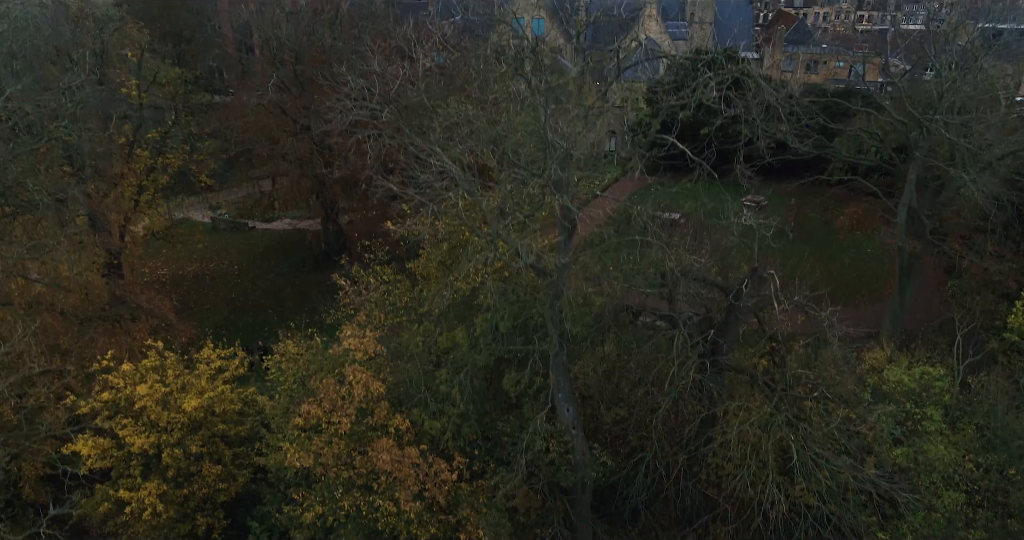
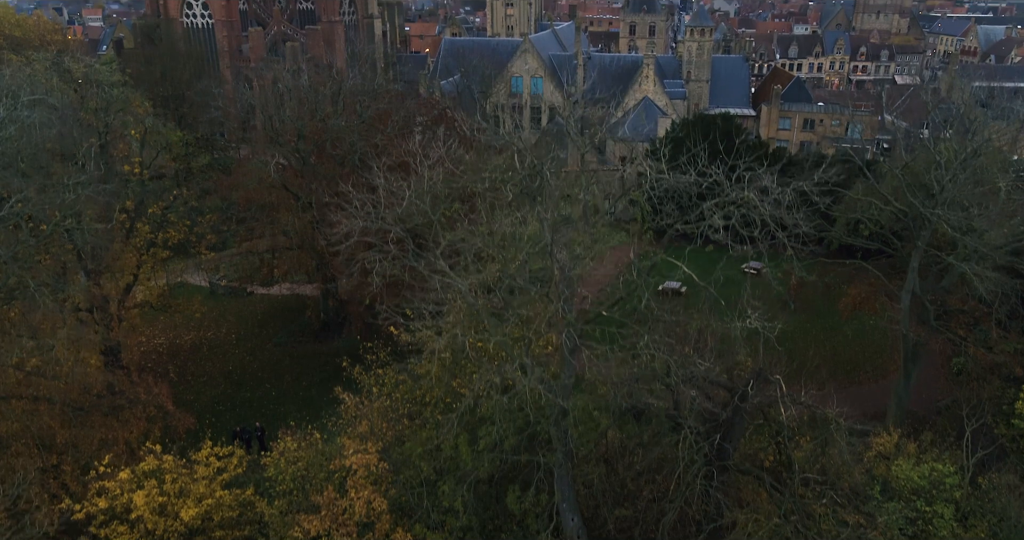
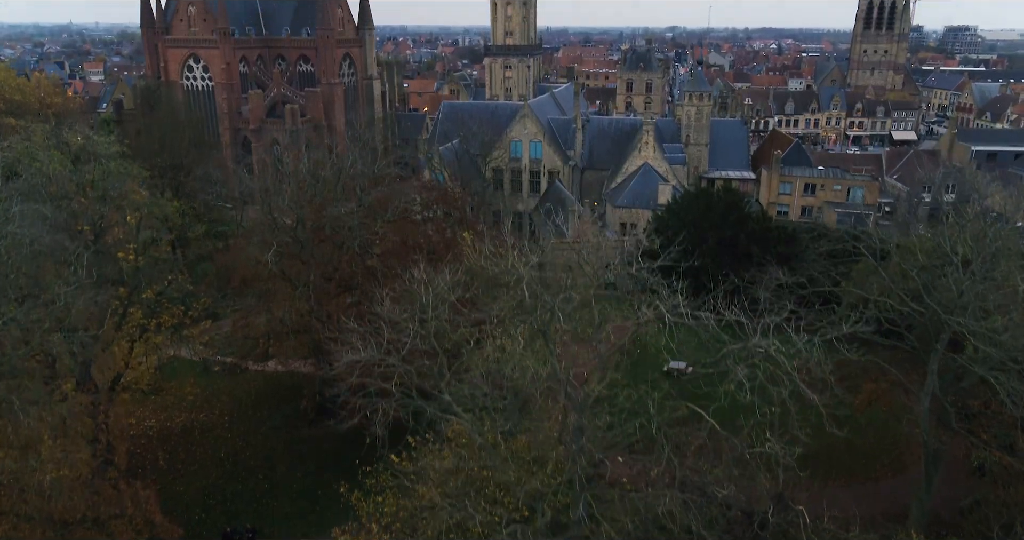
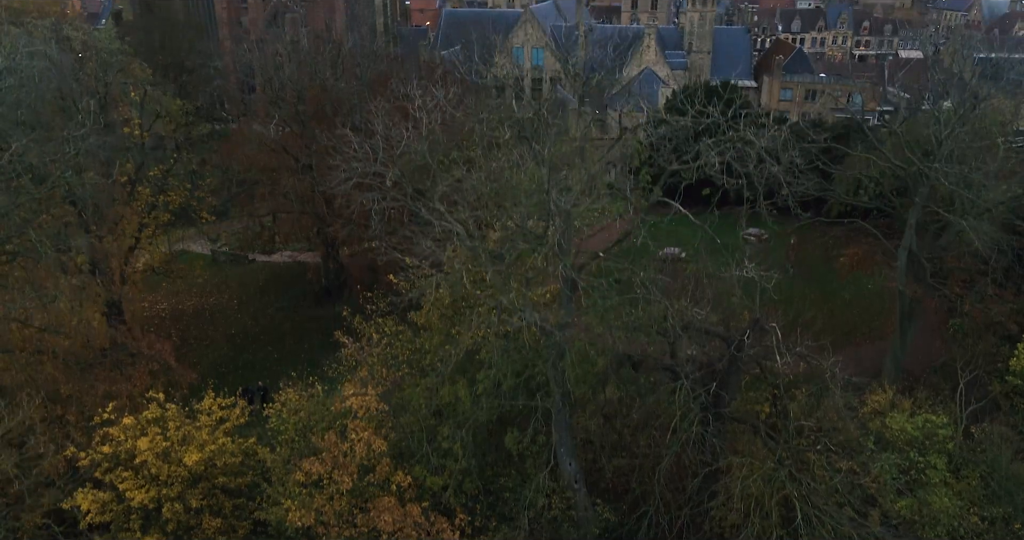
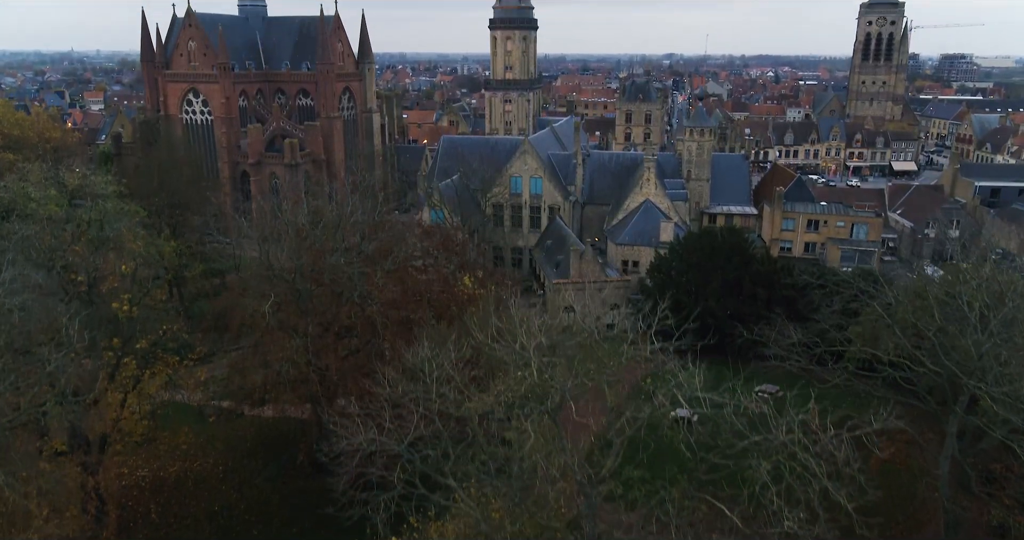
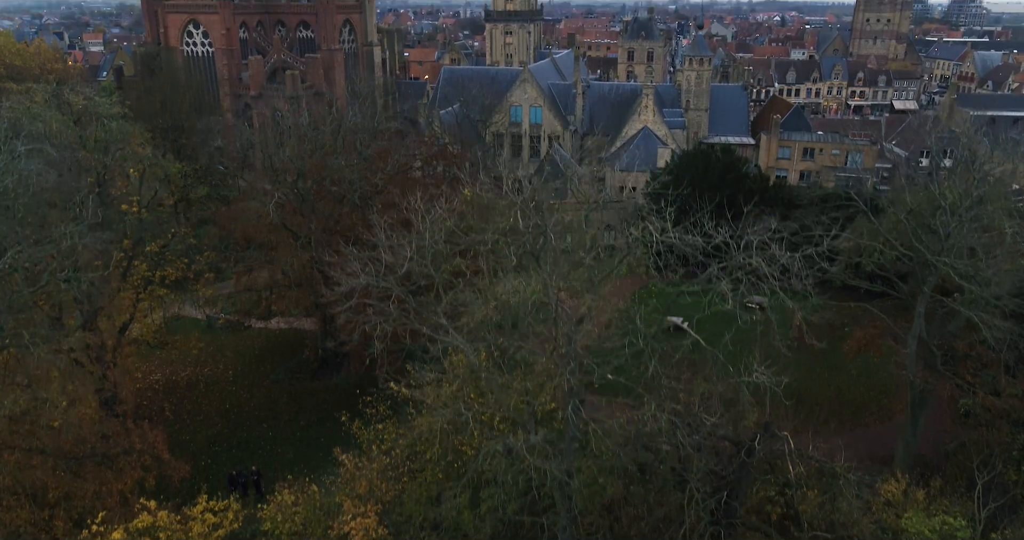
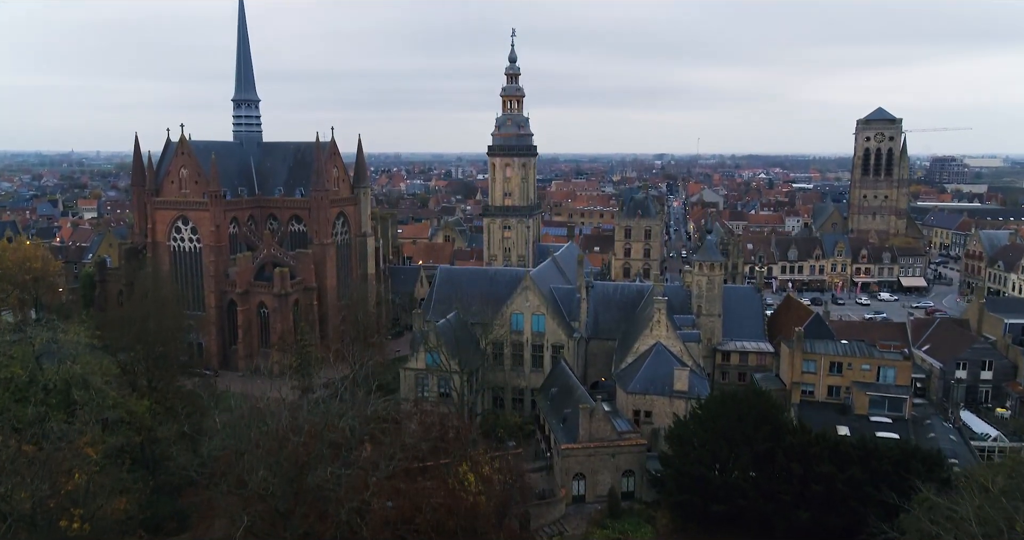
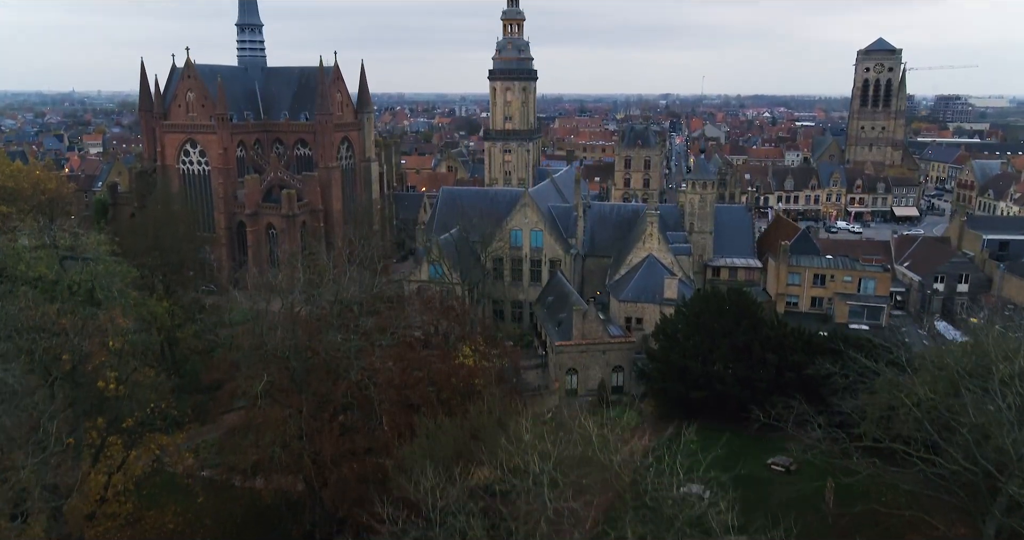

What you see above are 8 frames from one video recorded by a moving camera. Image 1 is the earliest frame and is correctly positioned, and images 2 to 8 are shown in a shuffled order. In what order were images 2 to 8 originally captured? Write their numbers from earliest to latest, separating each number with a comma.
4, 2, 6, 3, 5, 8, 7
